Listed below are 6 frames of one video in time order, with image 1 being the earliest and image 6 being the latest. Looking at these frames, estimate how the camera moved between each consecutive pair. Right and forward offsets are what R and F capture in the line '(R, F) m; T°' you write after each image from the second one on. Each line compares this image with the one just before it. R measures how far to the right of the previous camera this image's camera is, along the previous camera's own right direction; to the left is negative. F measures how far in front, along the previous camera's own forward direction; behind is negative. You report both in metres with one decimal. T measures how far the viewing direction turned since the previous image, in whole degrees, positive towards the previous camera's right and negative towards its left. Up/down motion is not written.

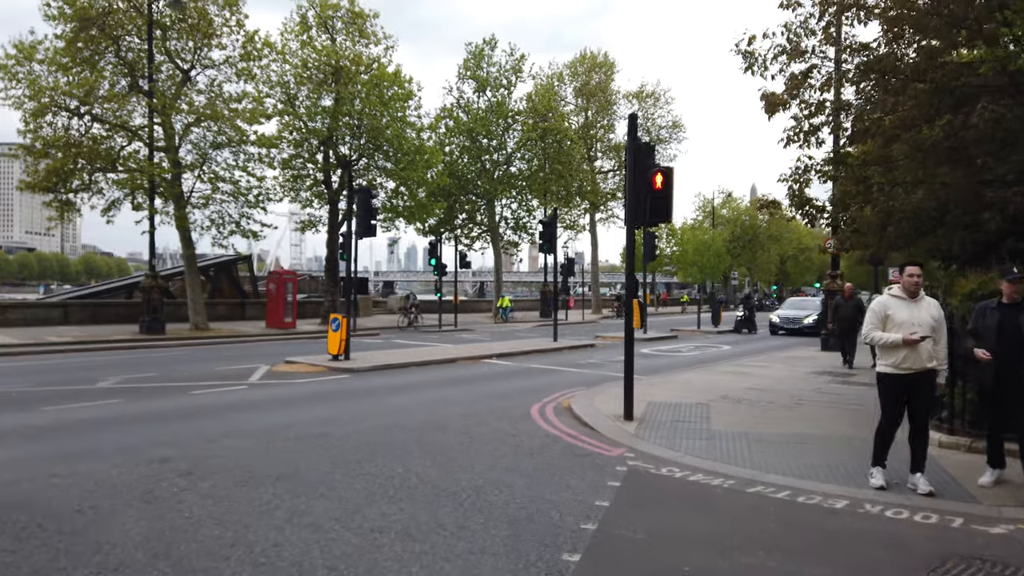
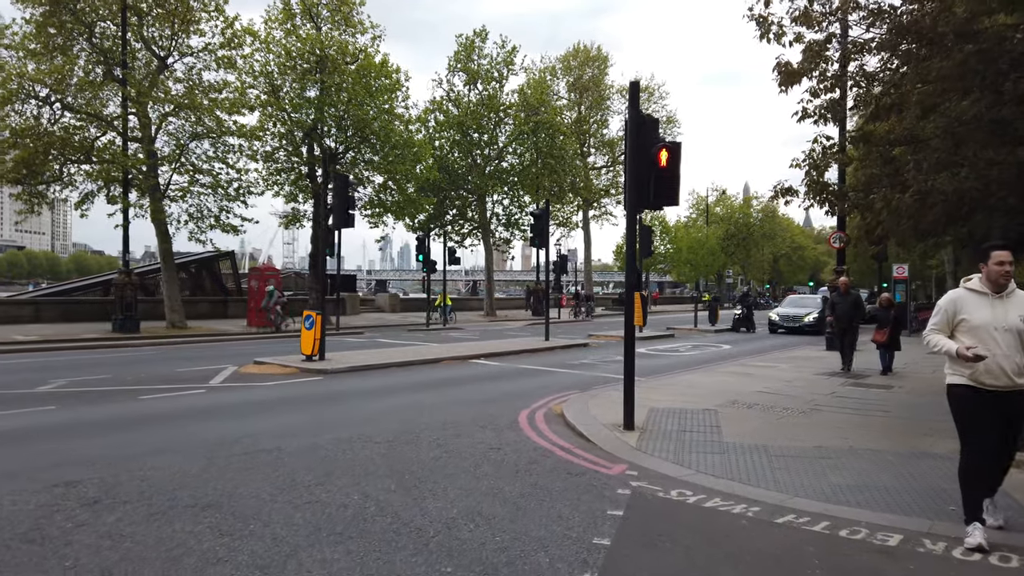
(+0.1, +1.1) m; +1°
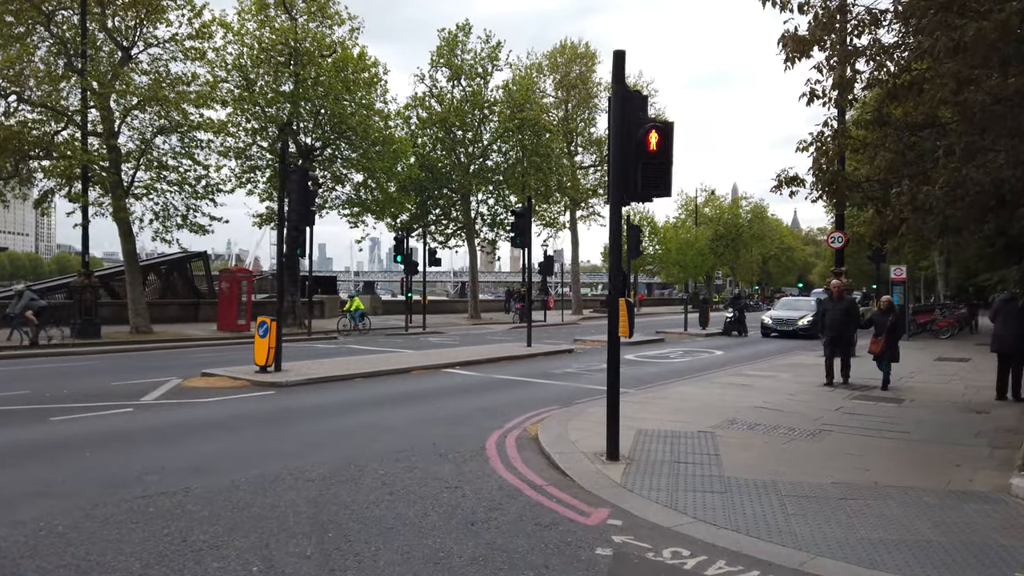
(+0.2, +1.2) m; +1°
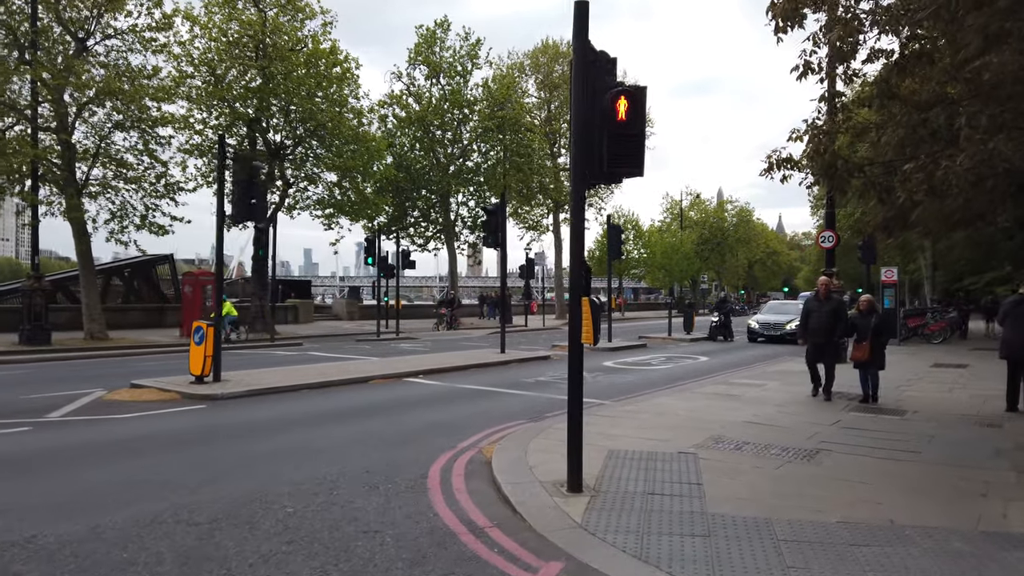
(+0.4, +1.1) m; +1°
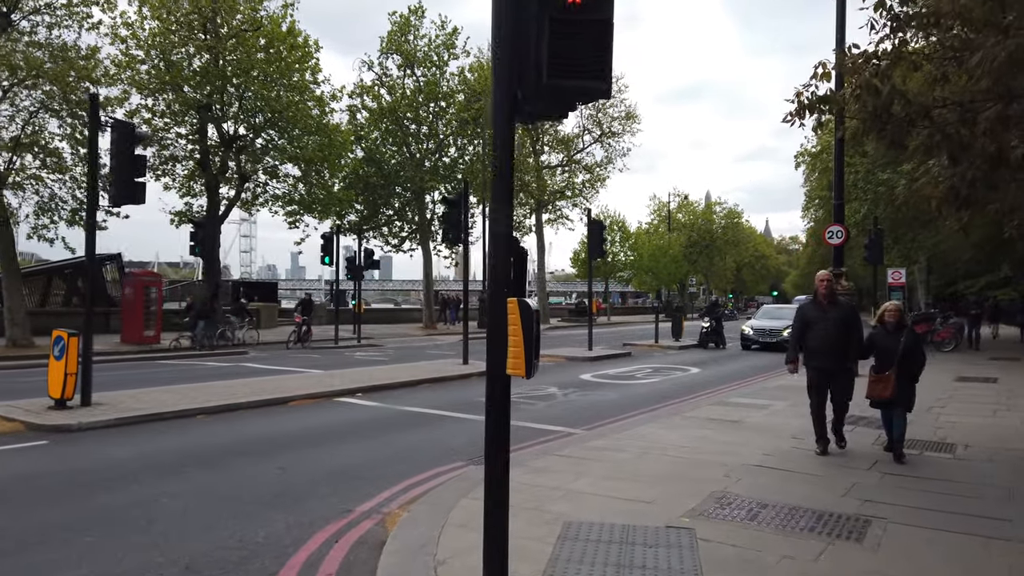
(+0.5, +2.3) m; +1°
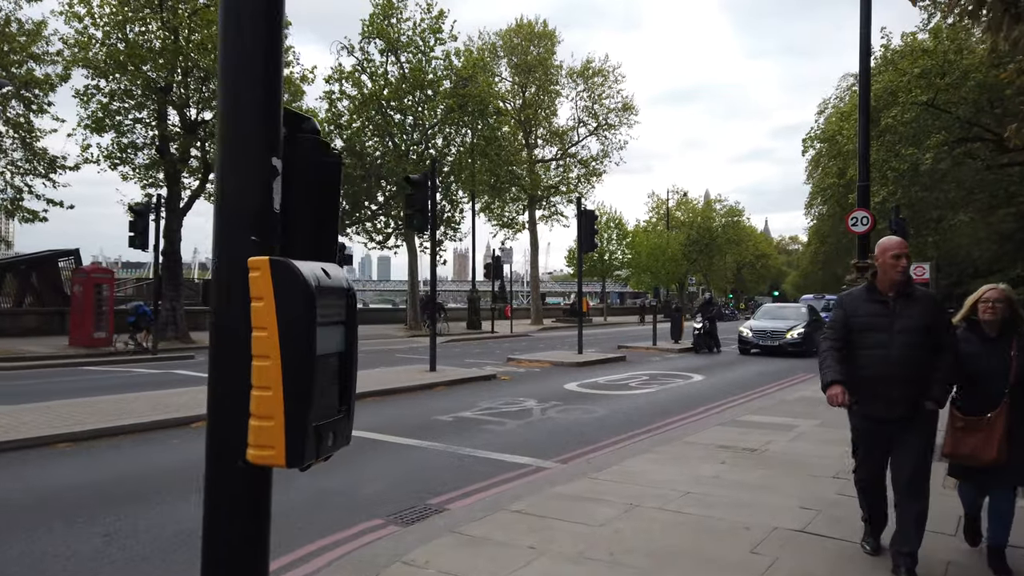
(+0.4, +2.1) m; 0°
